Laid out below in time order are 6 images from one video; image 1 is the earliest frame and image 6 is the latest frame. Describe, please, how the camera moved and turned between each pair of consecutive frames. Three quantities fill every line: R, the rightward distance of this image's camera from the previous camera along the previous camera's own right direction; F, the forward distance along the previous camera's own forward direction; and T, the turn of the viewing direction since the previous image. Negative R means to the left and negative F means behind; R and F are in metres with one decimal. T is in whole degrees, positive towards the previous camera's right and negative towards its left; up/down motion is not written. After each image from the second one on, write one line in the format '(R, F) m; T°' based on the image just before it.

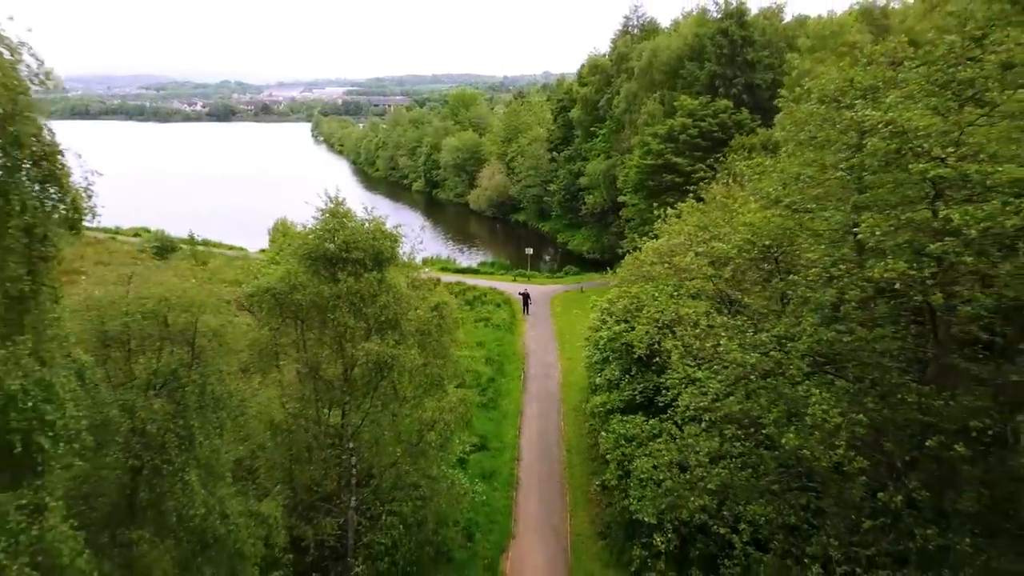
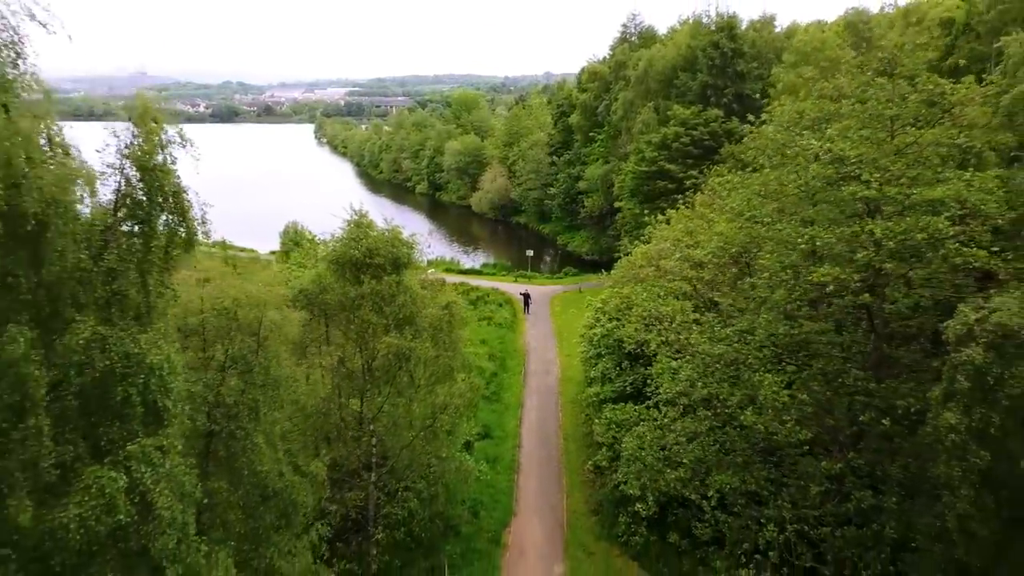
(0.0, -2.0) m; 0°
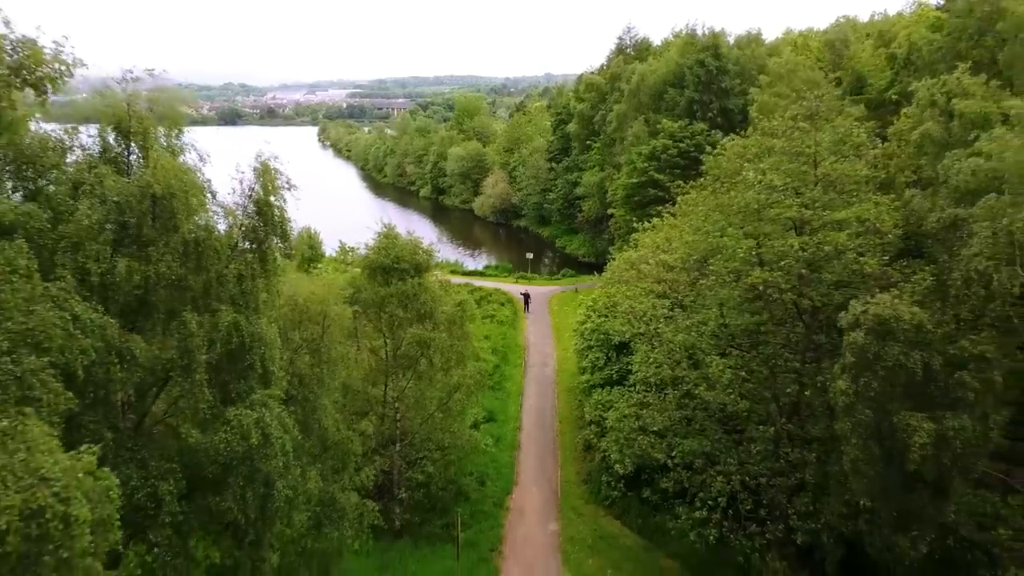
(0.0, -3.3) m; 0°
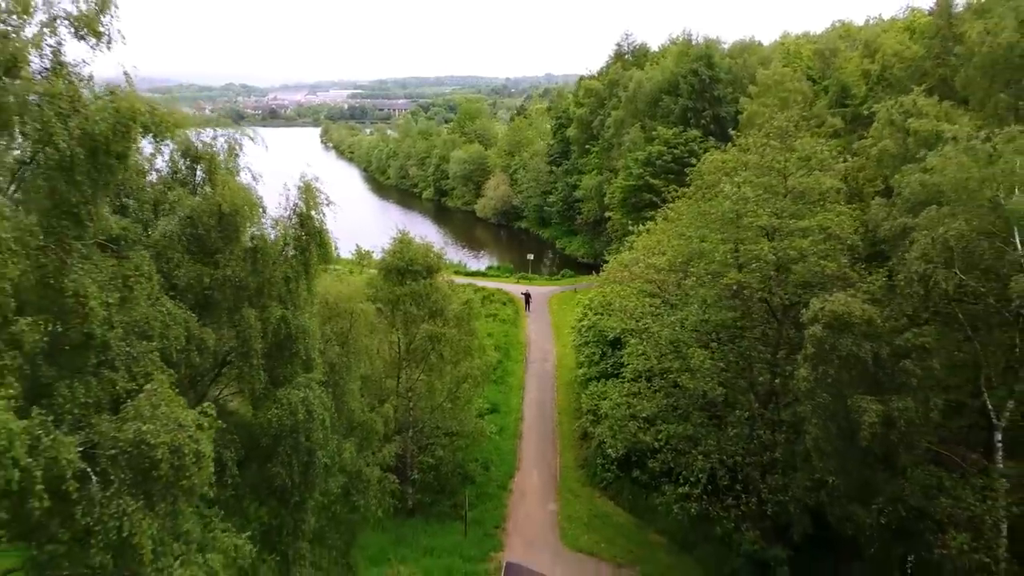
(-0.1, -1.9) m; 0°
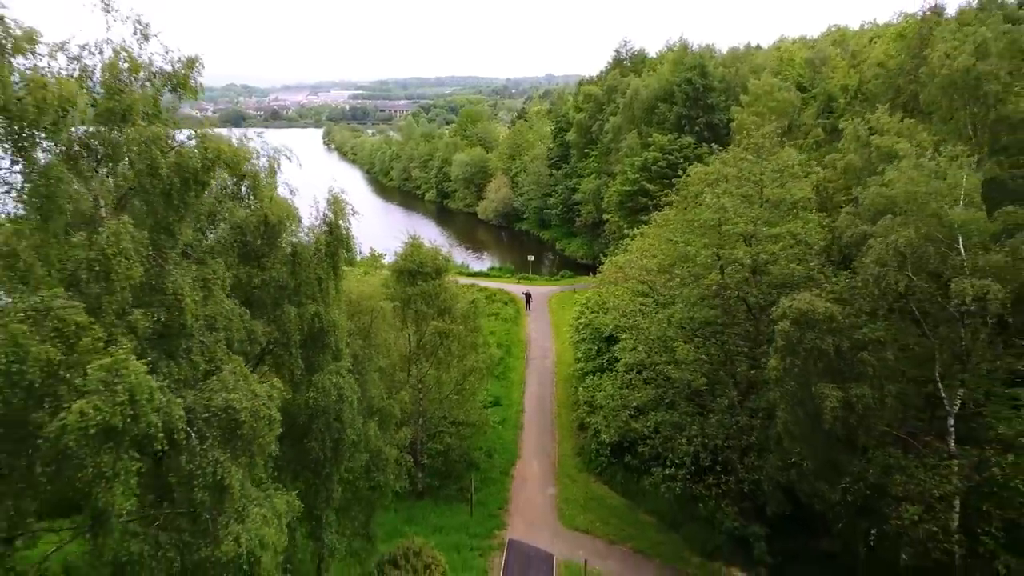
(-0.1, -1.9) m; 0°
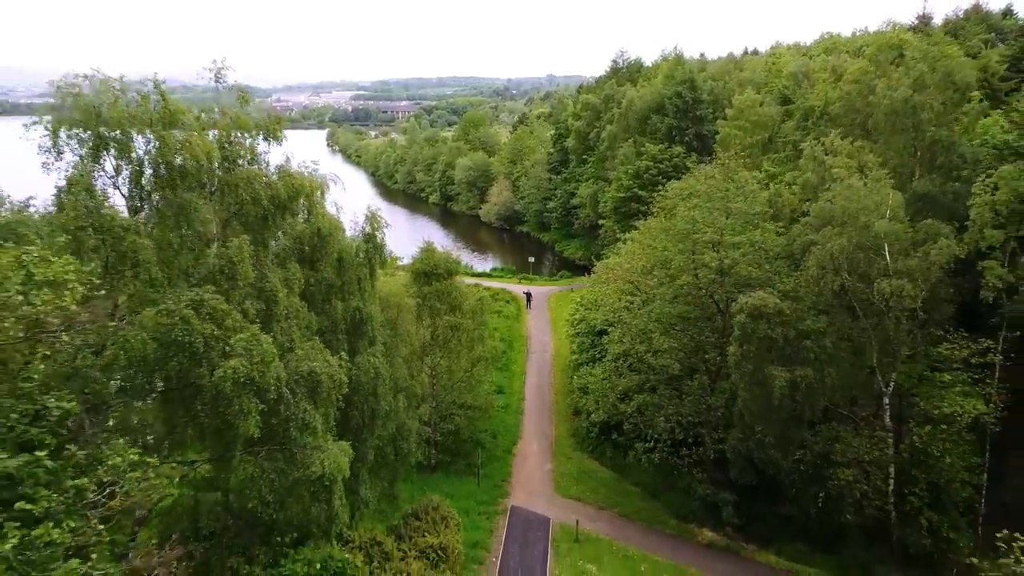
(-0.1, -3.3) m; 0°
